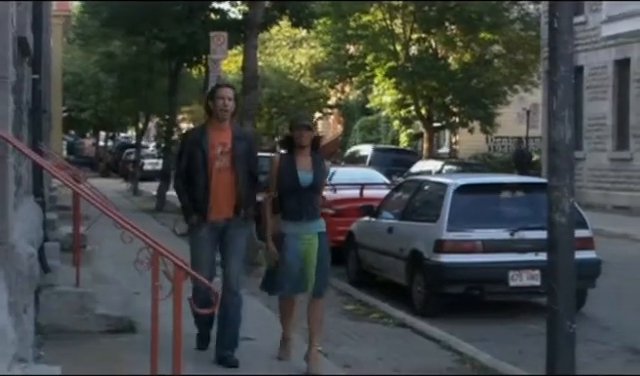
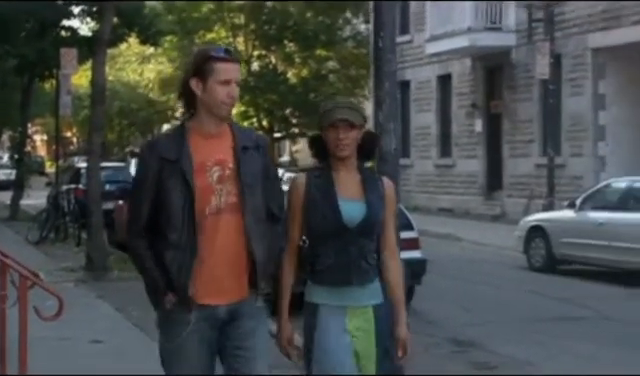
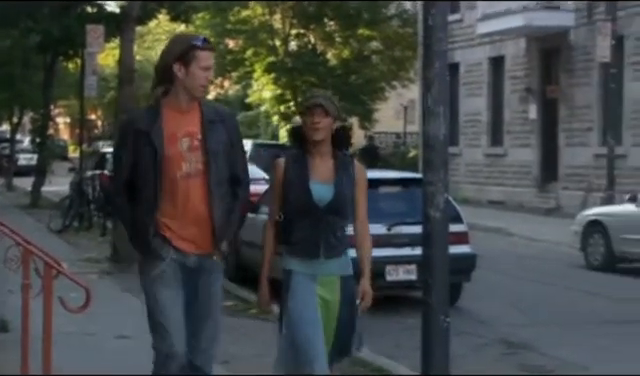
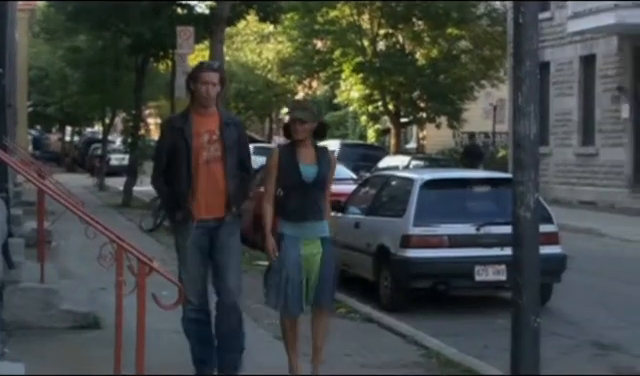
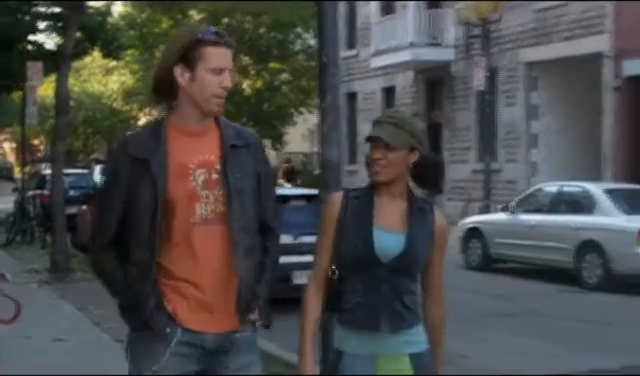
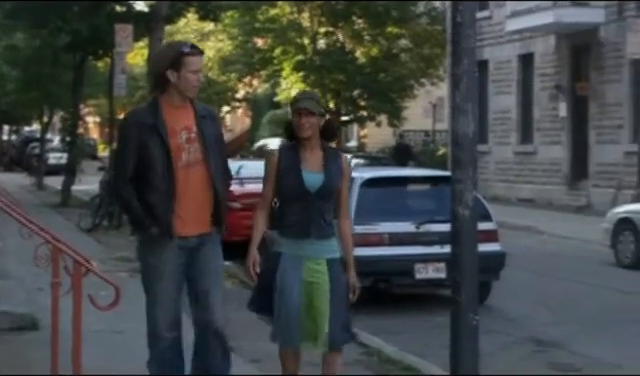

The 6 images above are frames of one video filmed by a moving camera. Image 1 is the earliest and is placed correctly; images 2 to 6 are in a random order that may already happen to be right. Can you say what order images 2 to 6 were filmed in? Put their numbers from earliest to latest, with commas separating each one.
4, 6, 3, 2, 5
